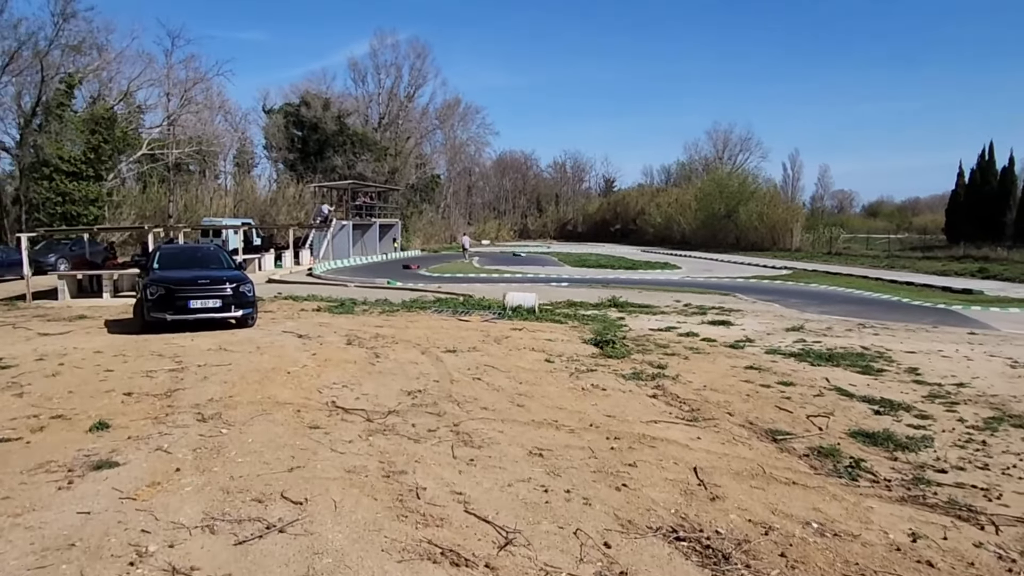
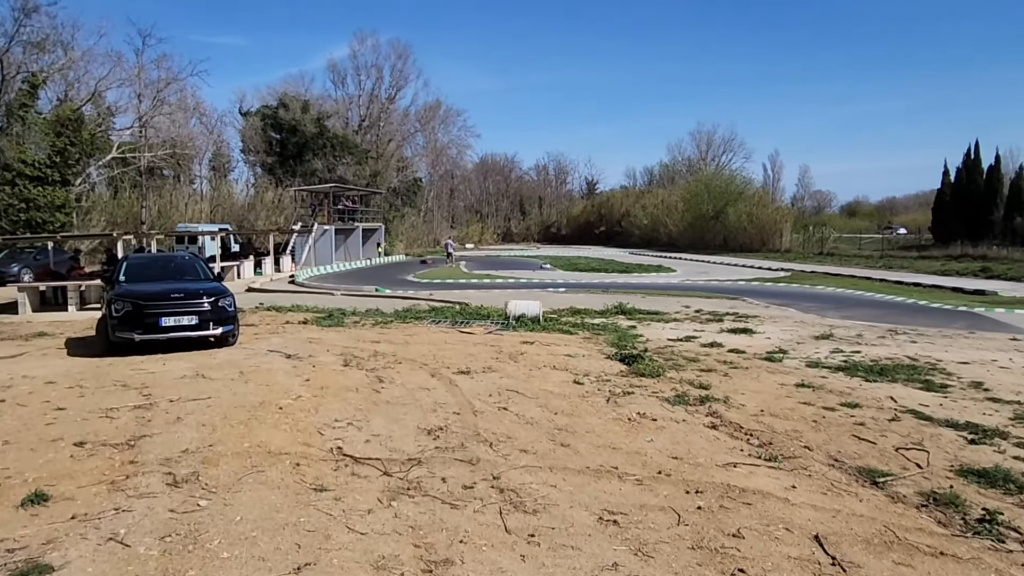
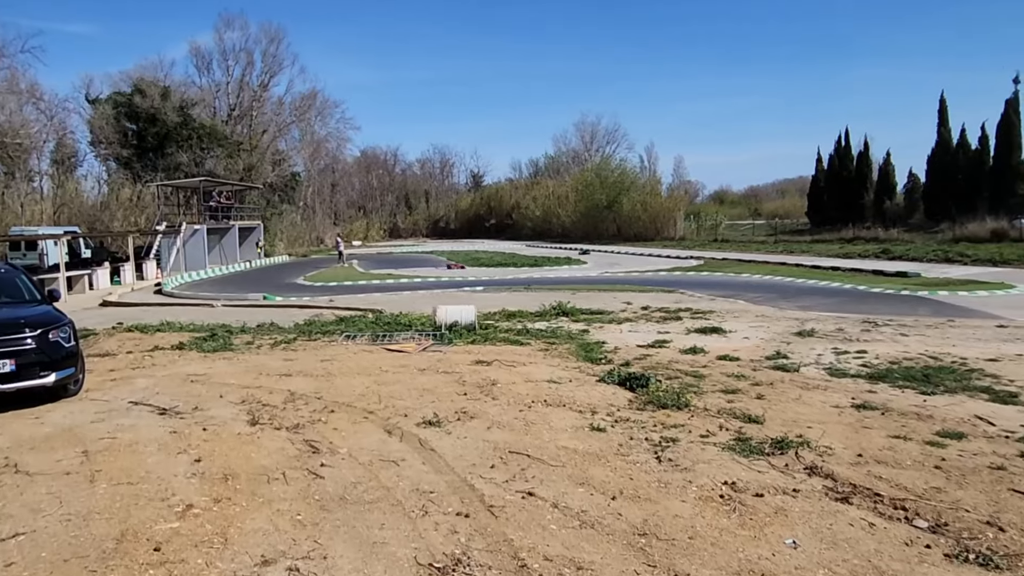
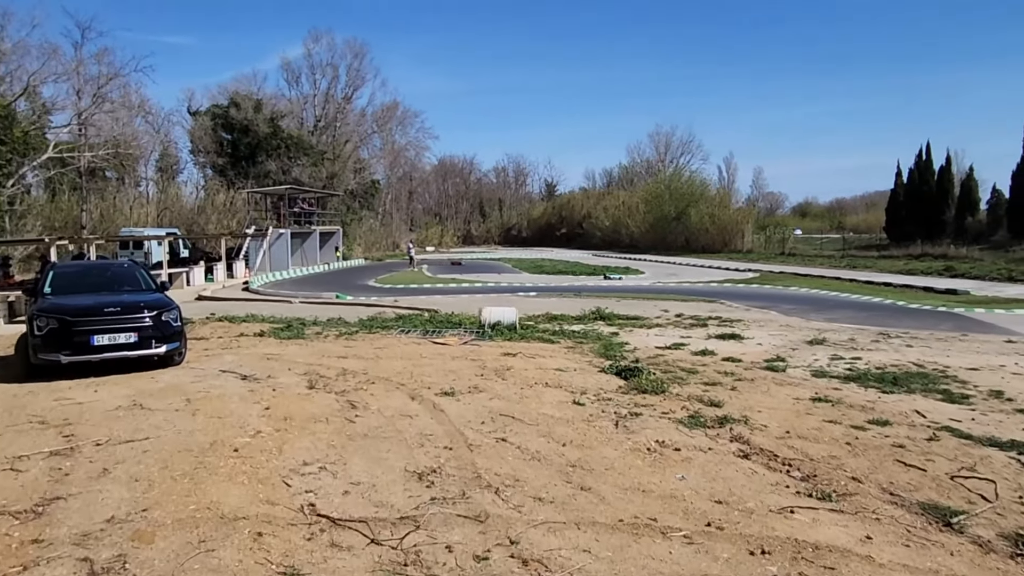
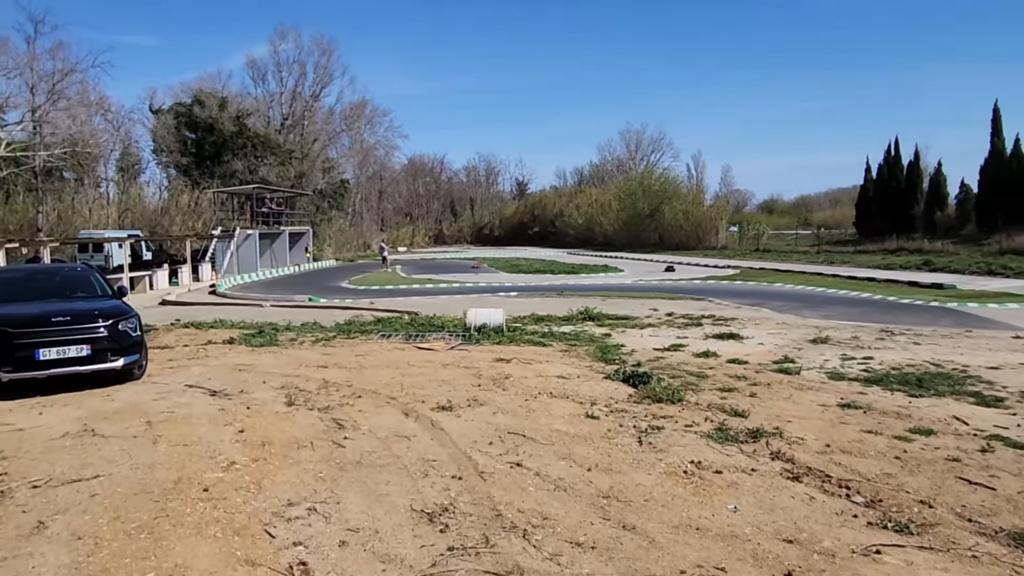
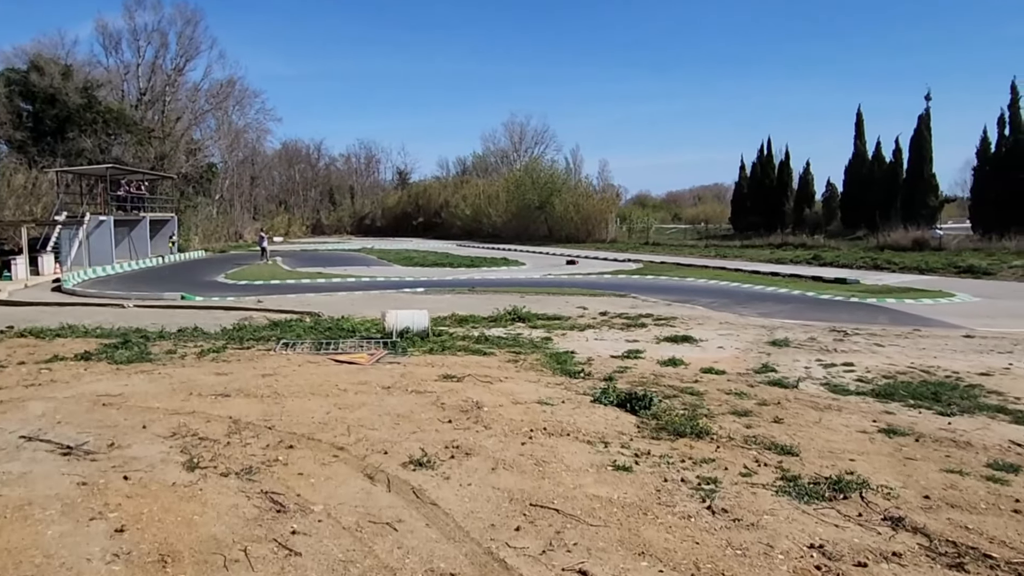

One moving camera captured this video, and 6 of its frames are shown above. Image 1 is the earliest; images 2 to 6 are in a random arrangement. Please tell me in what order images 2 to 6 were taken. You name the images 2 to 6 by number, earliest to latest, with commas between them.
2, 4, 5, 3, 6
